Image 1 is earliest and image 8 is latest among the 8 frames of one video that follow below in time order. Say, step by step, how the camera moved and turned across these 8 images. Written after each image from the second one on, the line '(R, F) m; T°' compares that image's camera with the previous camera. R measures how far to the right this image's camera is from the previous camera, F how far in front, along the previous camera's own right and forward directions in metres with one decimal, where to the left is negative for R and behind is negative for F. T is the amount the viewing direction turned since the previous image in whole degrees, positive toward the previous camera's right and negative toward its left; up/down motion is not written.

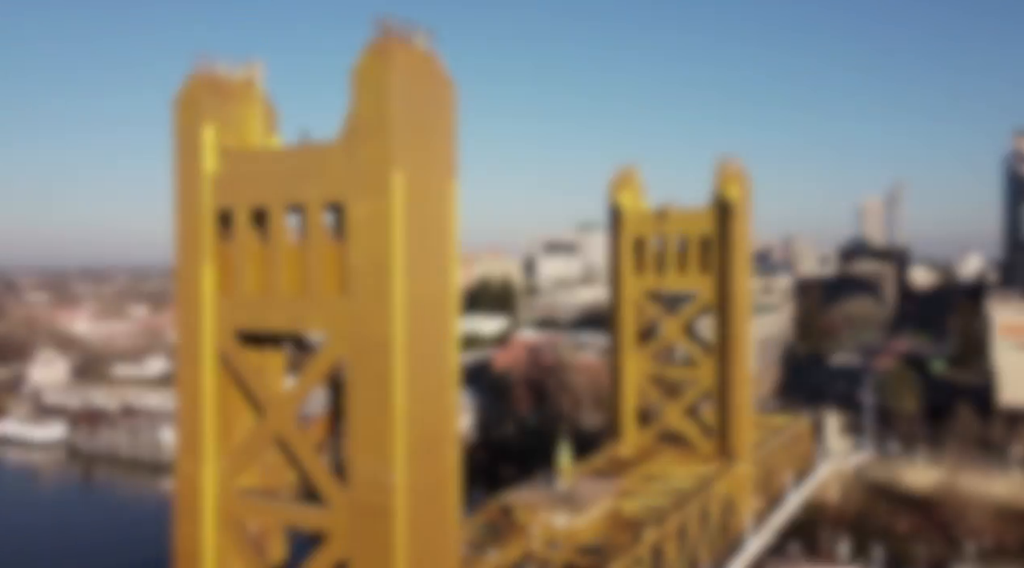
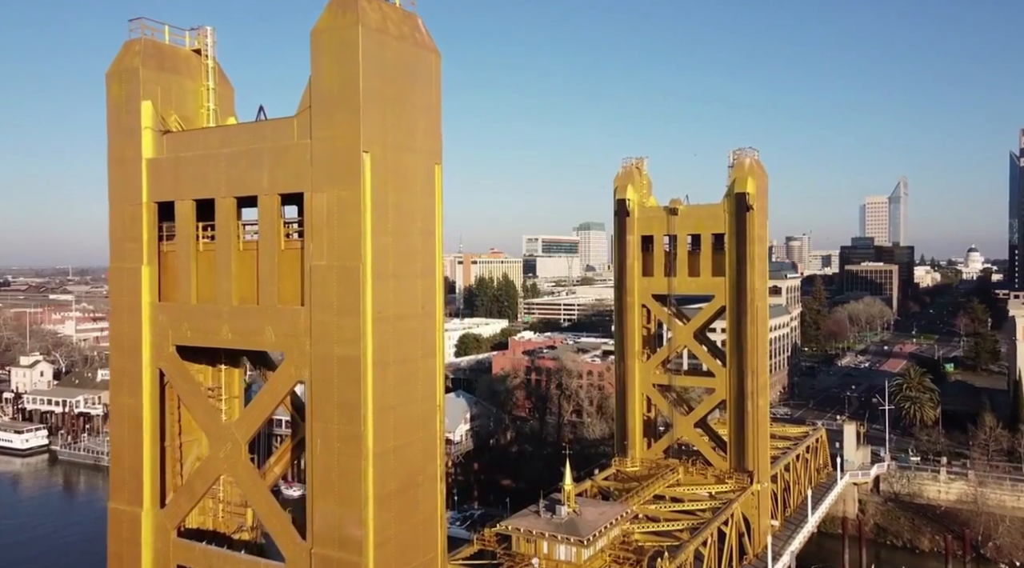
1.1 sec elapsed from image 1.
(0.0, +1.2) m; 0°
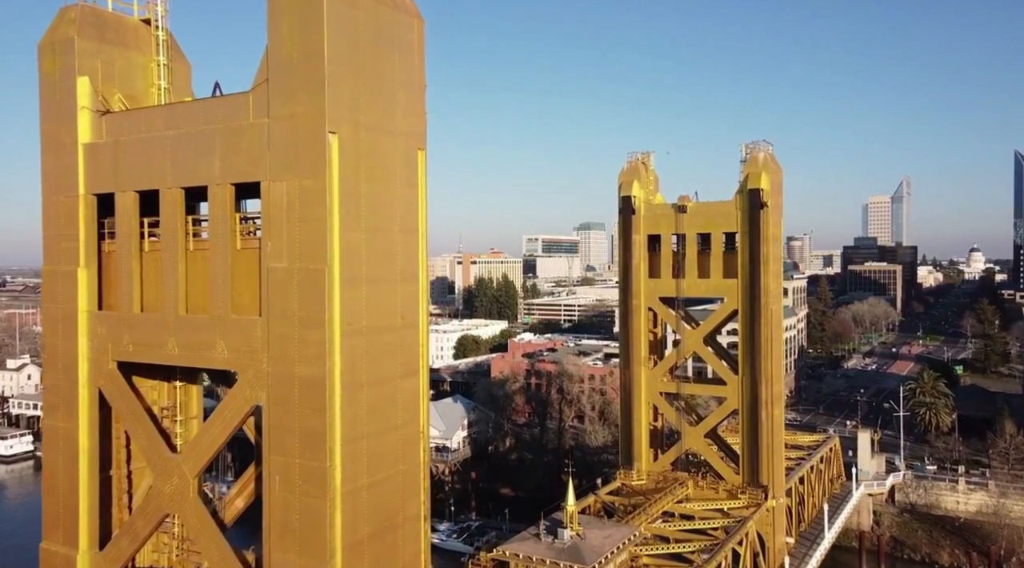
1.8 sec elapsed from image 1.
(0.0, +0.9) m; 0°
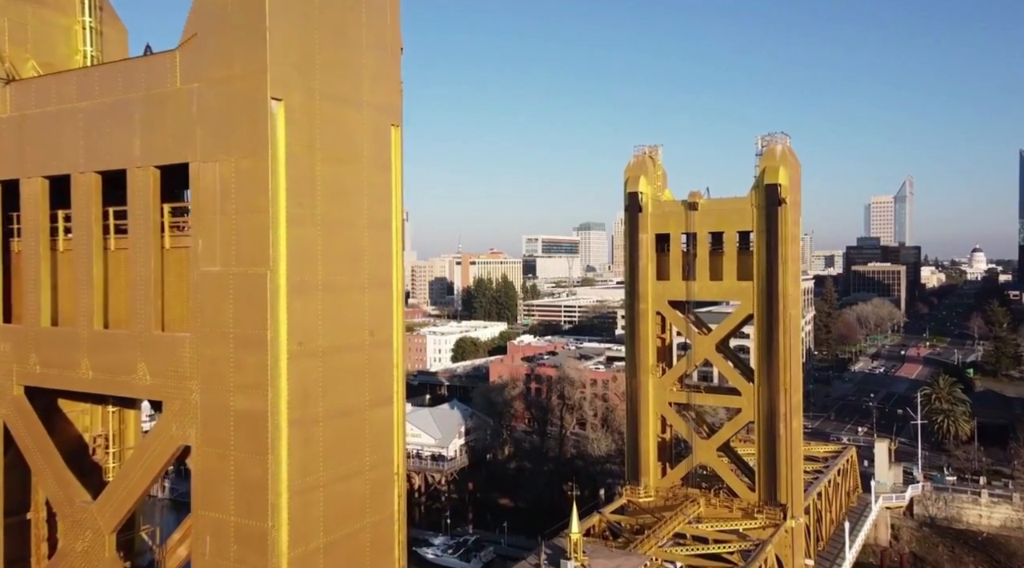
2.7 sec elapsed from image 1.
(0.0, +1.0) m; 0°
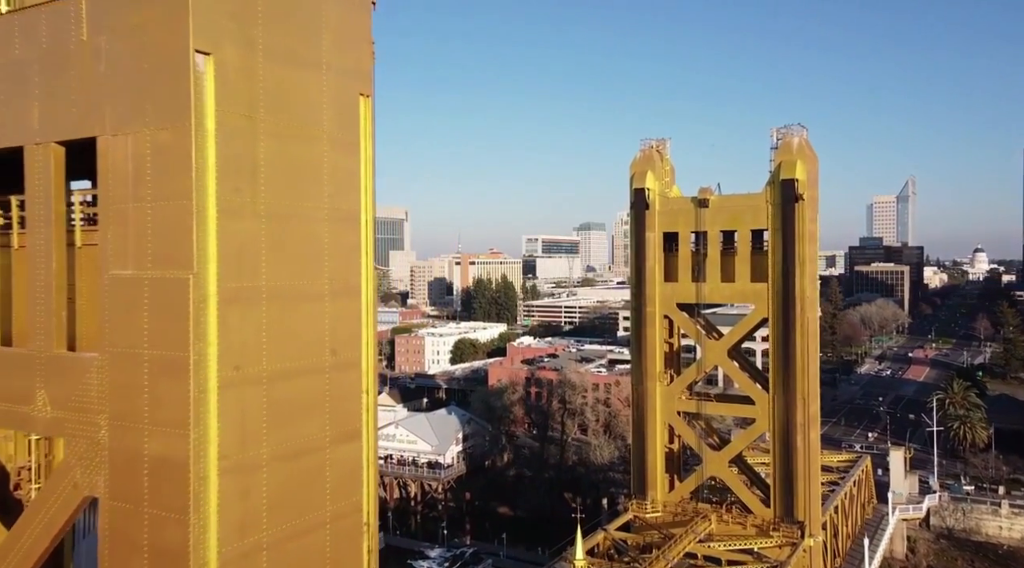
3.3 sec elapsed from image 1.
(0.0, +0.8) m; 0°
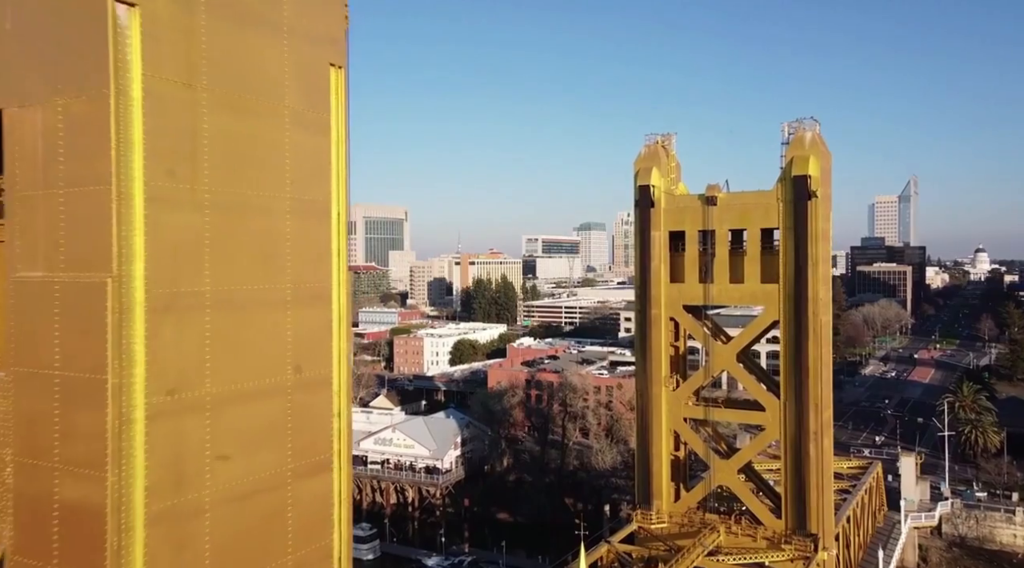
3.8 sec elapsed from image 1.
(0.0, +0.5) m; 0°
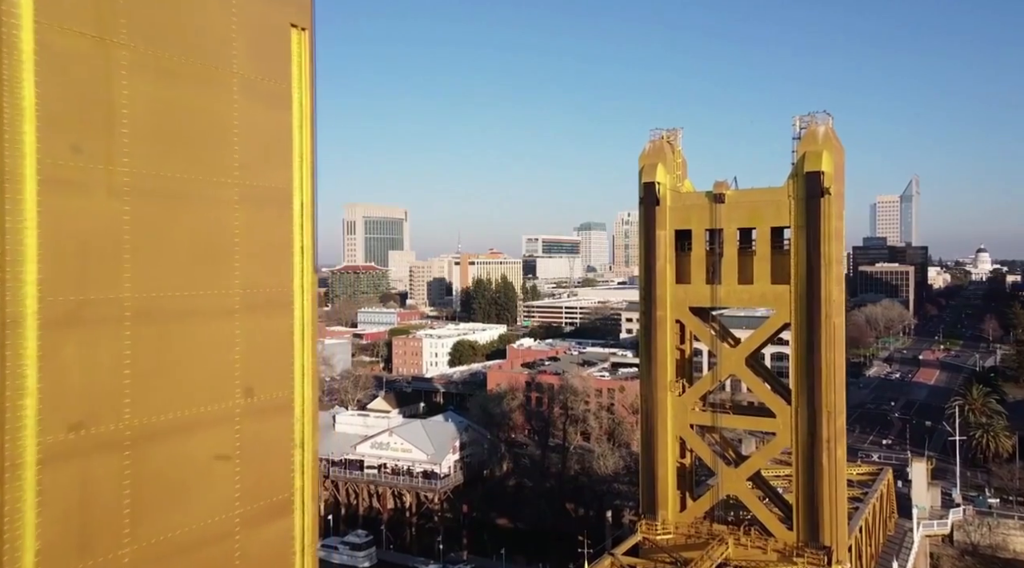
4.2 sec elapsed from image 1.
(0.0, +0.5) m; 0°
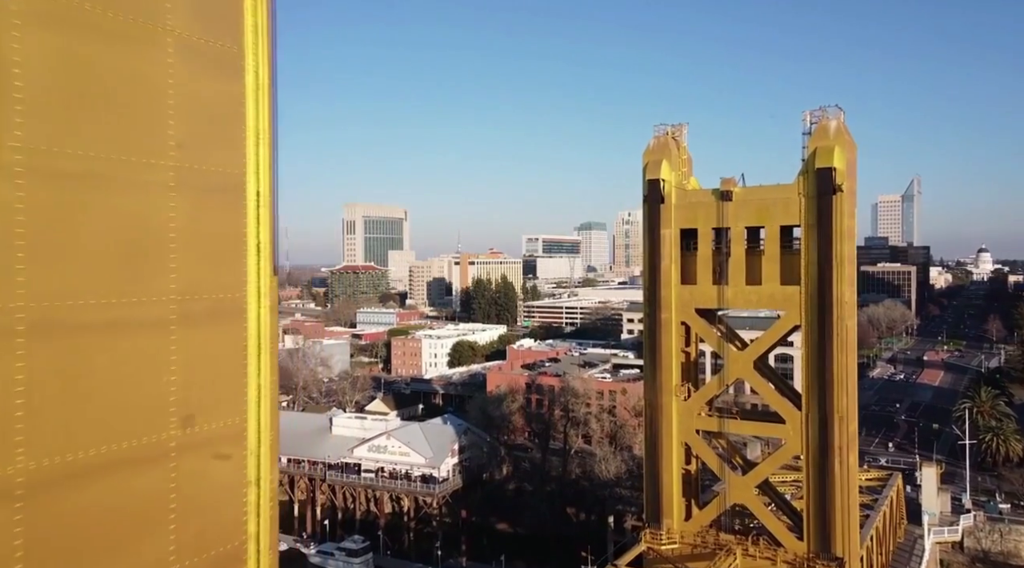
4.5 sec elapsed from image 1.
(0.0, +0.4) m; 0°
